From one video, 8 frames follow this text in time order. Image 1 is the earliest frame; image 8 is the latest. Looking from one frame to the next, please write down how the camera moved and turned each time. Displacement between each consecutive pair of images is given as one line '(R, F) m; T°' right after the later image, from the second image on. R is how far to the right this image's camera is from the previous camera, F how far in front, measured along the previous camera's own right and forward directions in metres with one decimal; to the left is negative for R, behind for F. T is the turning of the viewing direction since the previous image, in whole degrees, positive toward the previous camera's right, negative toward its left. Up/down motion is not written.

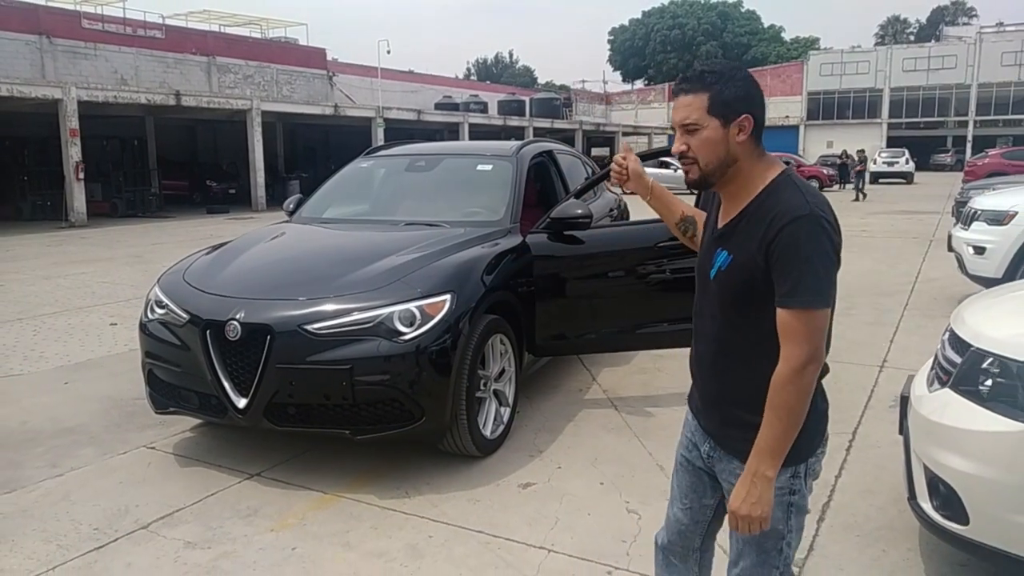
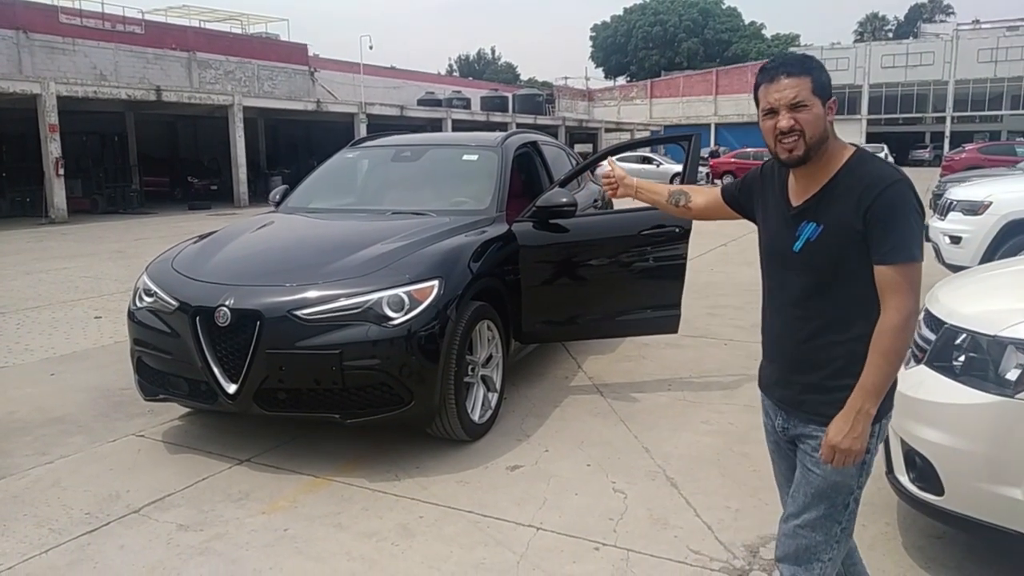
(0.0, -0.1) m; +1°
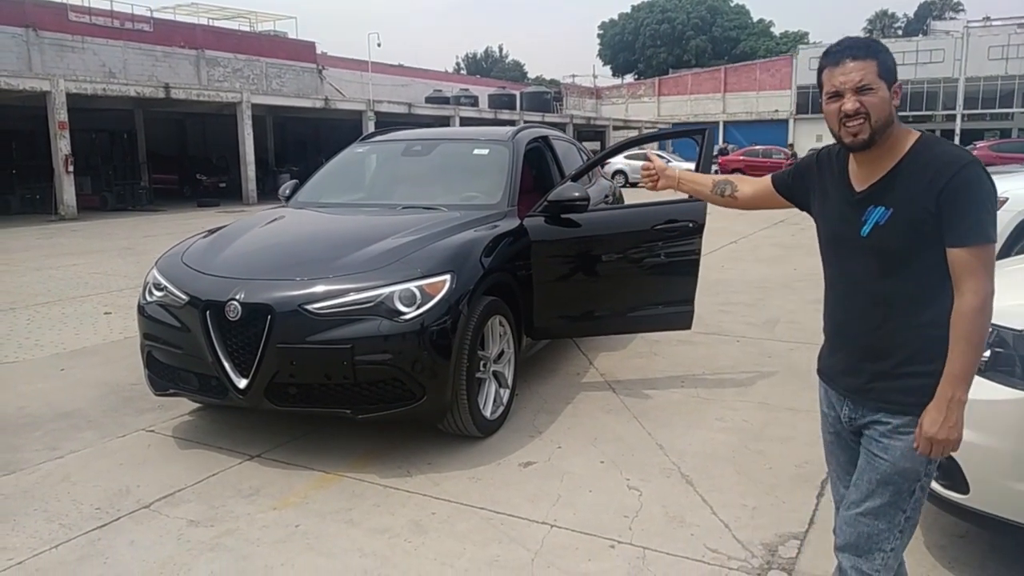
(0.0, 0.0) m; -1°
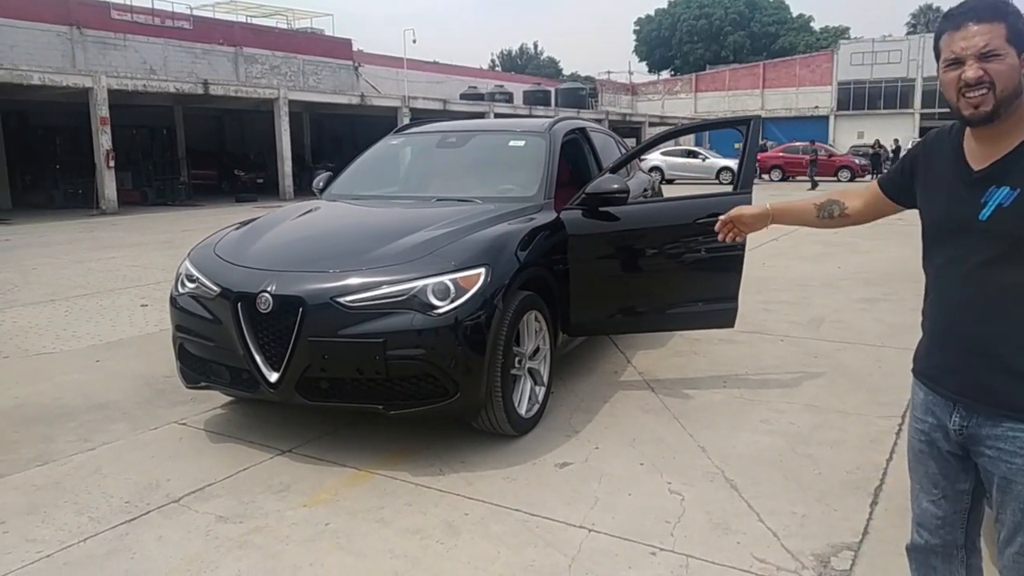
(0.0, +0.1) m; -2°
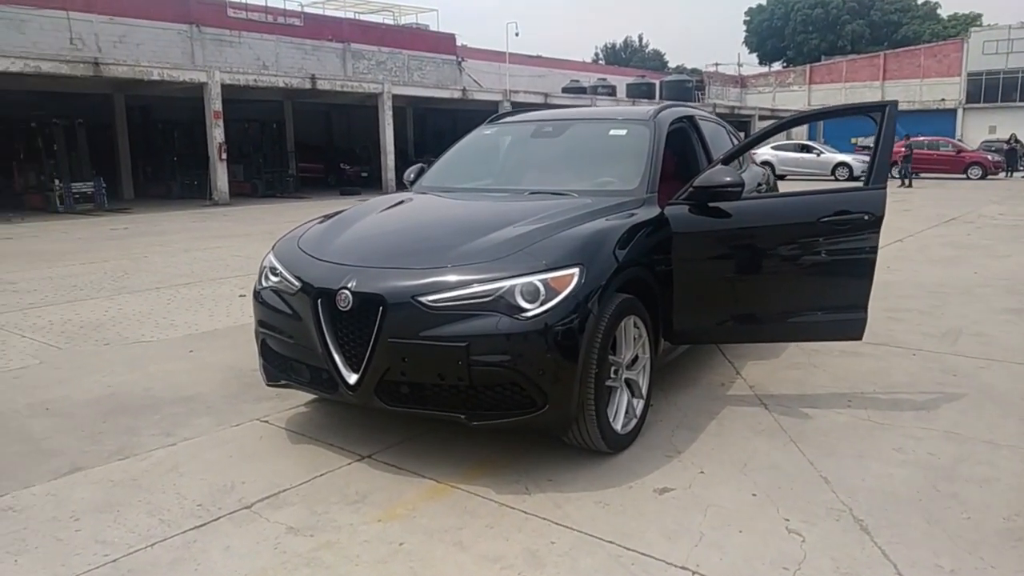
(0.0, +0.3) m; -7°
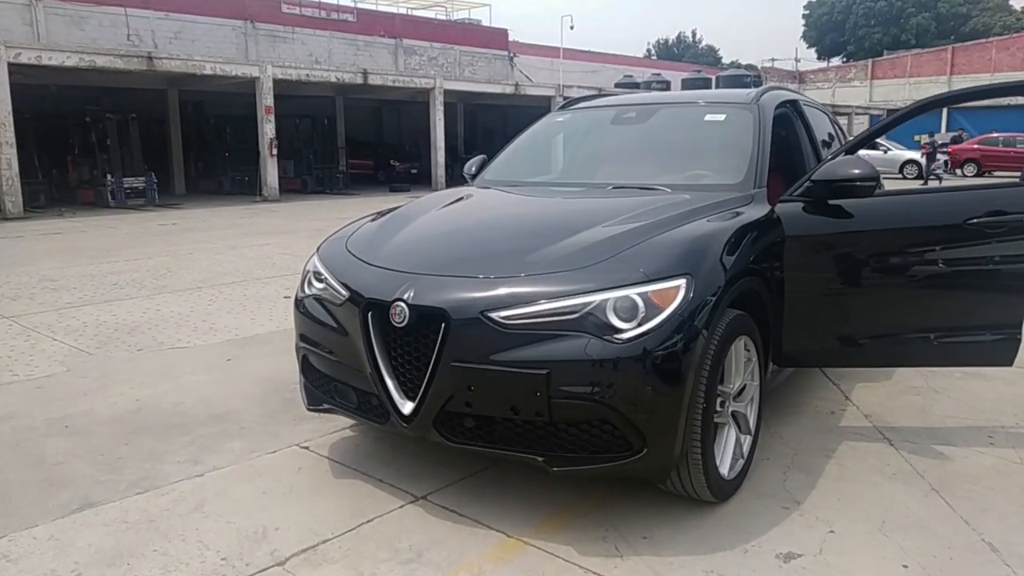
(-0.1, +0.6) m; -3°
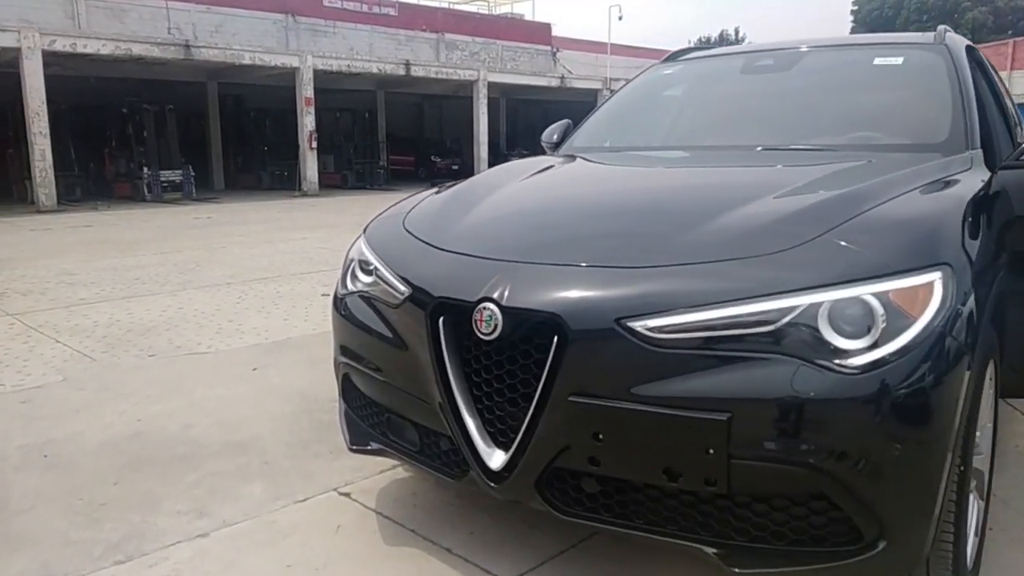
(-0.2, +0.9) m; -3°
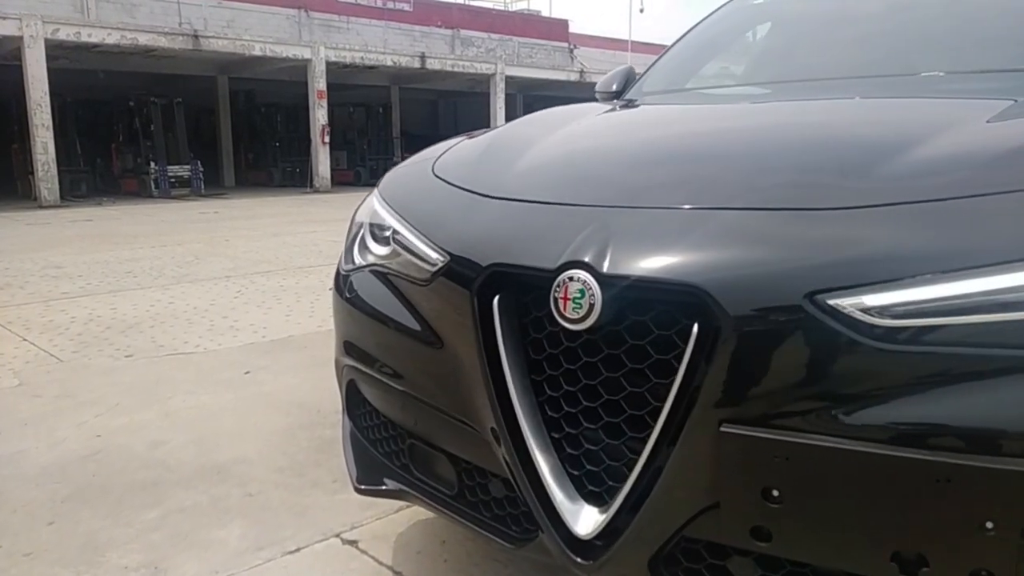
(-0.1, +0.7) m; -1°
